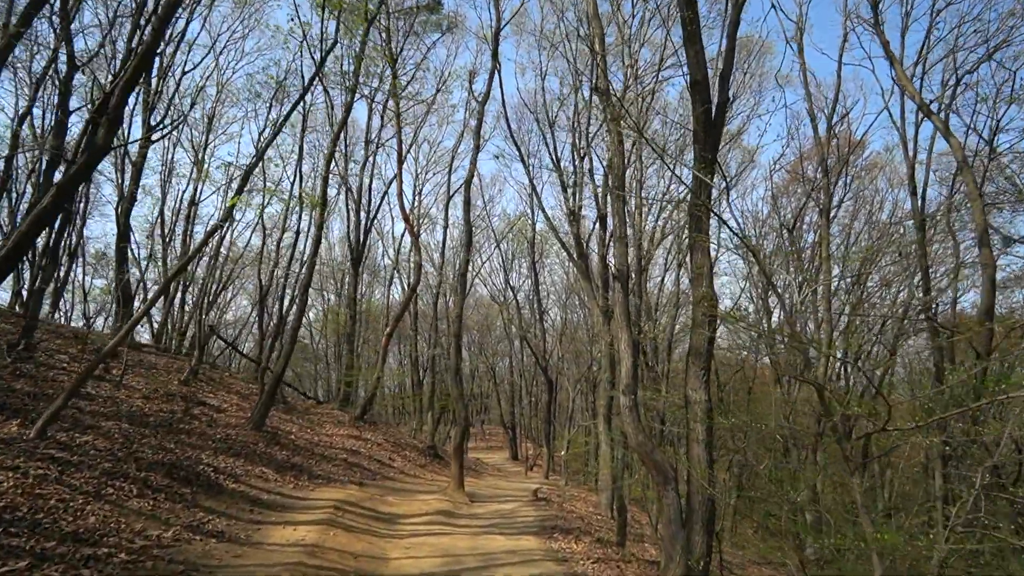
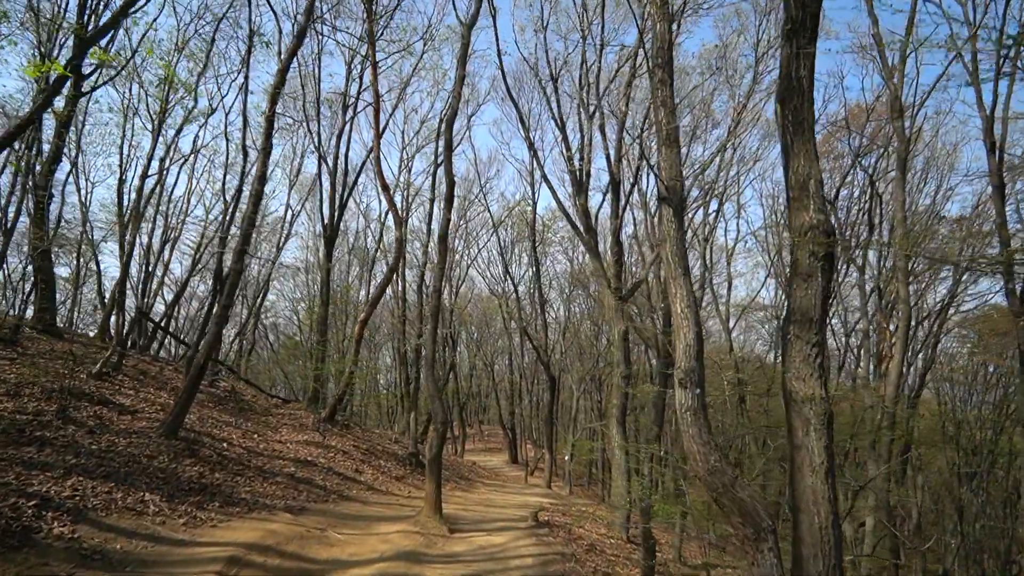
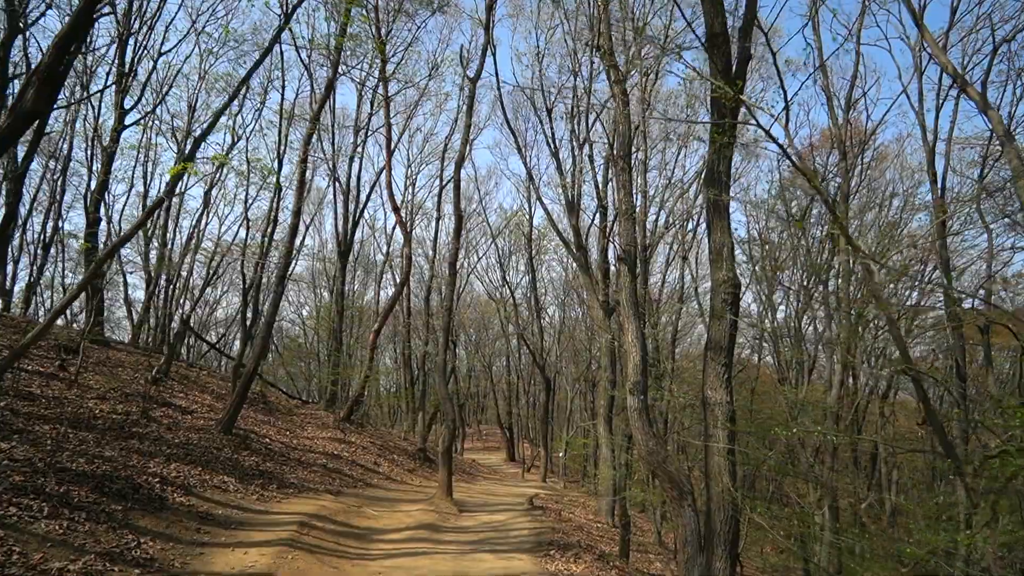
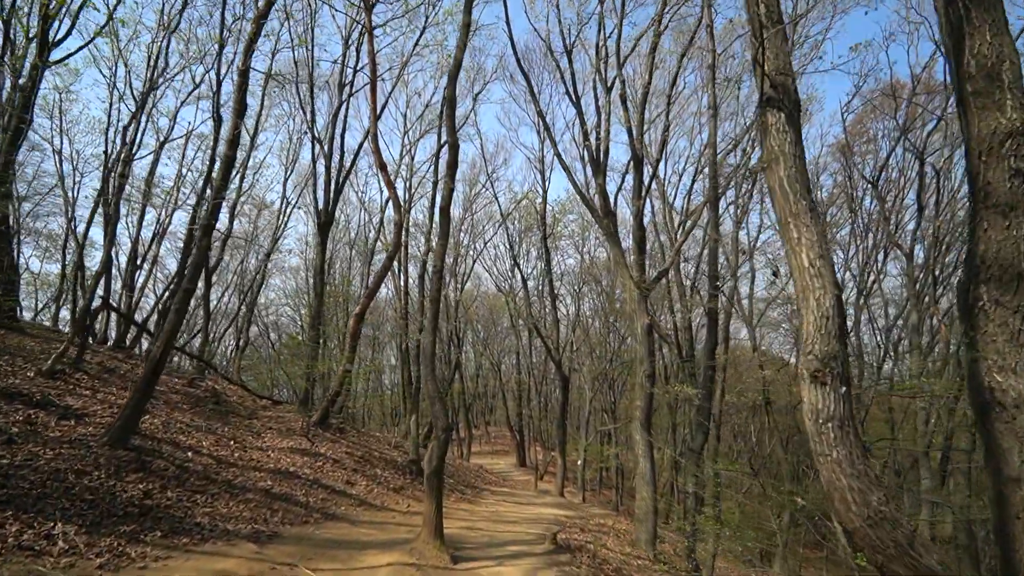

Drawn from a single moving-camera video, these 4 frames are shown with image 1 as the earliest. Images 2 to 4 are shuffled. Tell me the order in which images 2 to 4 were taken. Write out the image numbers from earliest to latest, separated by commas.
3, 2, 4
